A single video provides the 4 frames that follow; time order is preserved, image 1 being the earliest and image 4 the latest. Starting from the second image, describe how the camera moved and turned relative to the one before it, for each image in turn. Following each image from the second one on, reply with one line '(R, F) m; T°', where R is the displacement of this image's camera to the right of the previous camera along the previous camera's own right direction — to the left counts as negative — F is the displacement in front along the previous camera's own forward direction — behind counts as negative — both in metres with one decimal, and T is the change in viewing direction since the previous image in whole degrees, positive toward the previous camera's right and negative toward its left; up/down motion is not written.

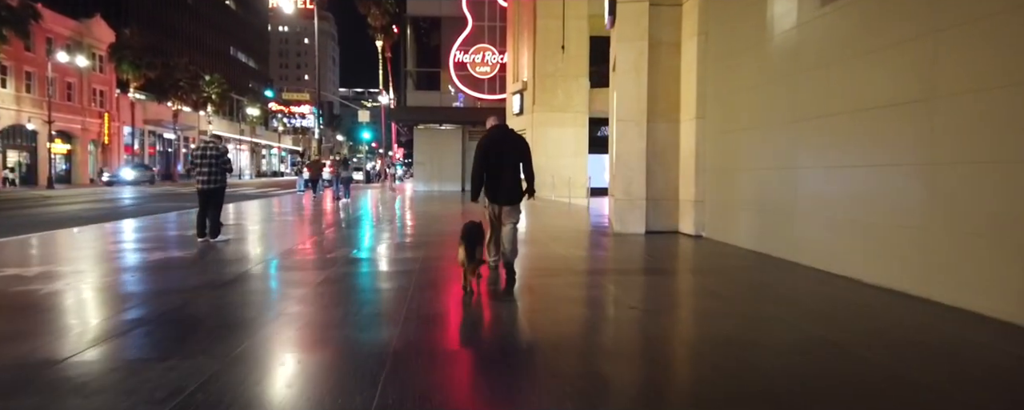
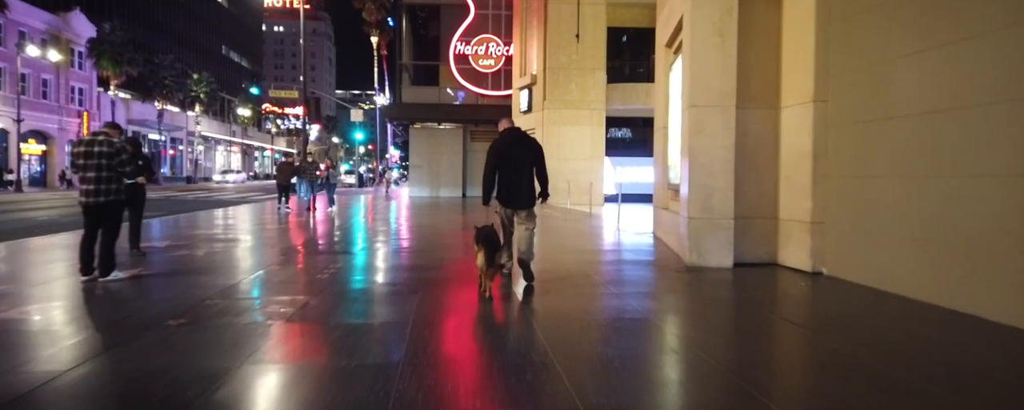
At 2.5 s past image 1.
(-0.4, +3.0) m; 0°
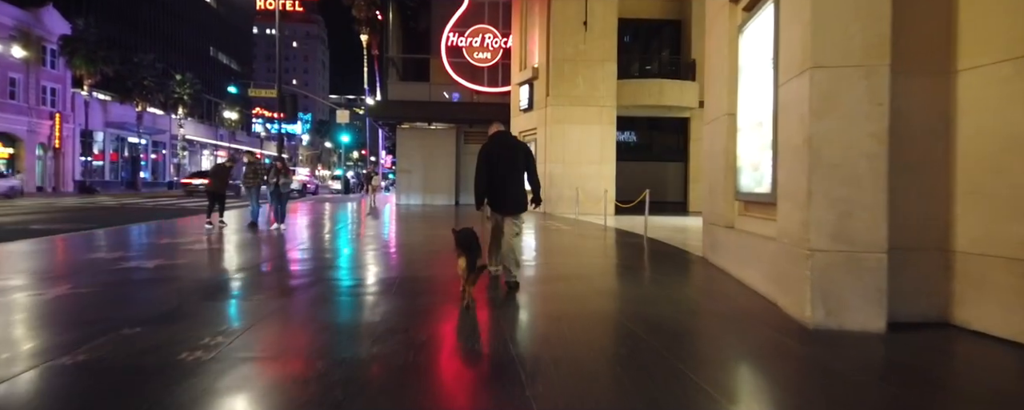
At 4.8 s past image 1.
(-0.1, +2.8) m; 0°
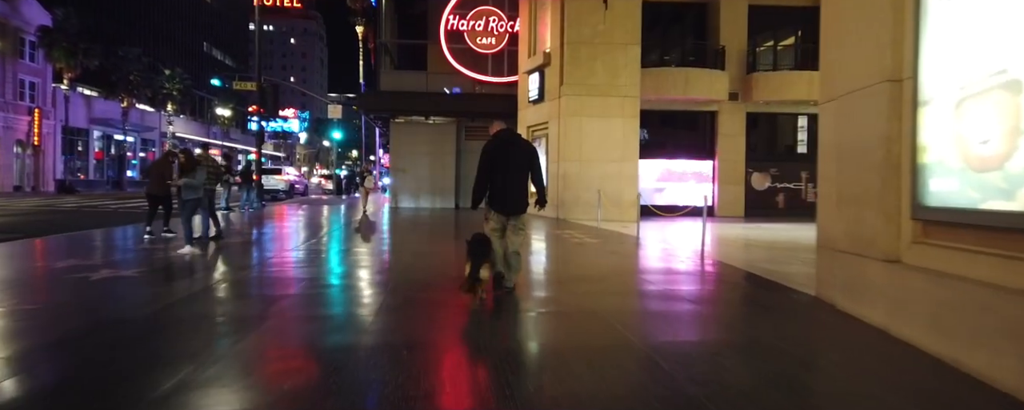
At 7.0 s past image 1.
(-0.3, +2.6) m; 0°
